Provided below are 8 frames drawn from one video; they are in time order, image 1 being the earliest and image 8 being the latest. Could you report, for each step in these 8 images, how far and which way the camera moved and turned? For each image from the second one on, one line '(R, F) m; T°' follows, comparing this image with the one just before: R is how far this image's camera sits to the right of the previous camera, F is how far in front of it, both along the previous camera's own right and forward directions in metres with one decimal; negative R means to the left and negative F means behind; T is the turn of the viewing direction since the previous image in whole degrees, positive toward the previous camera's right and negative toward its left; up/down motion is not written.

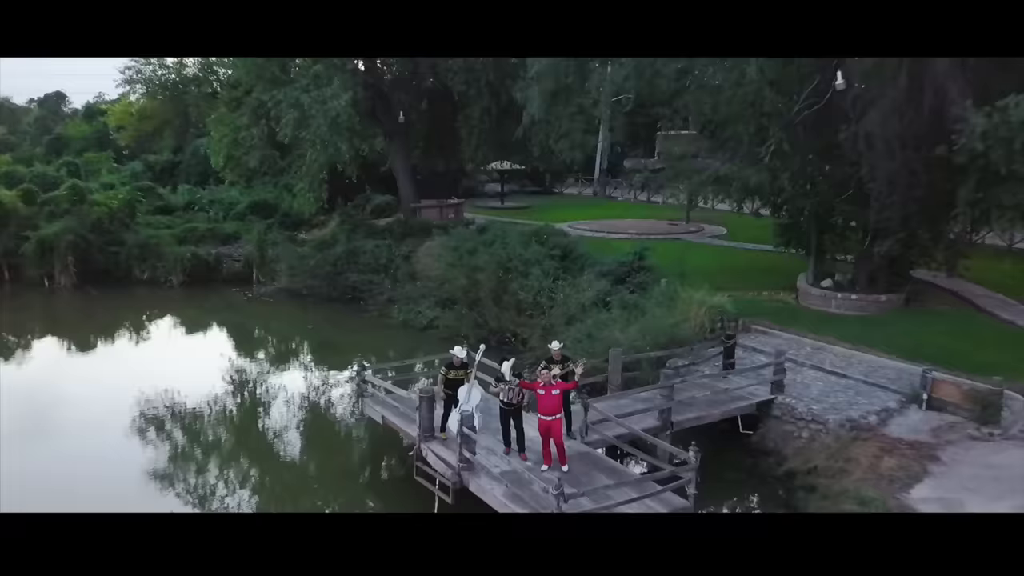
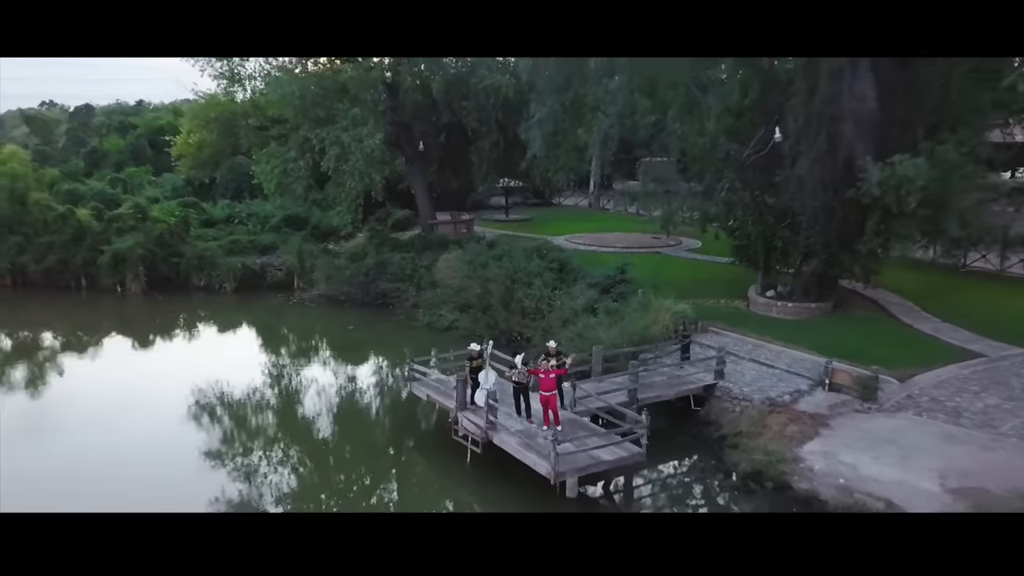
(-0.1, -1.3) m; 0°
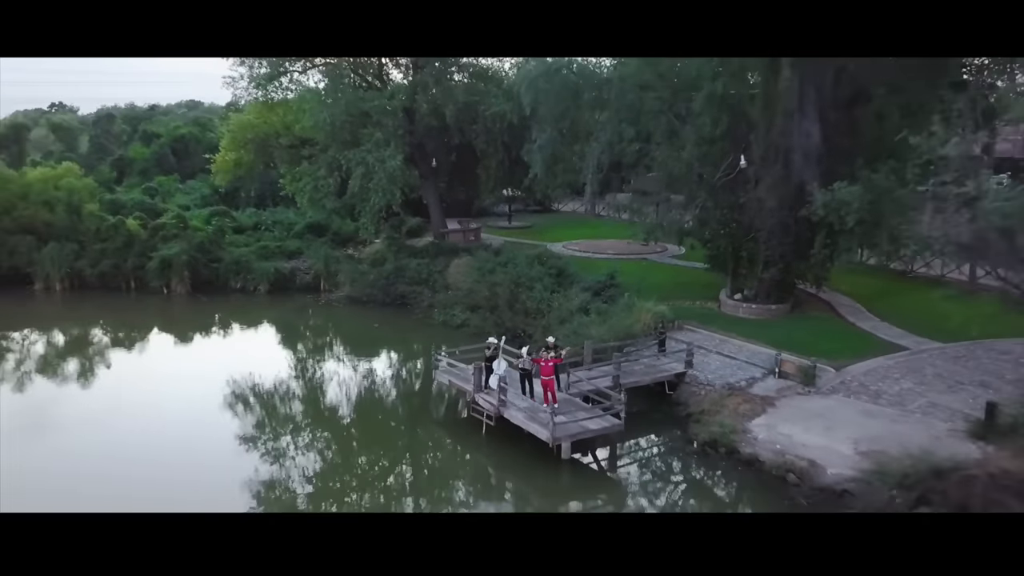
(-0.1, -1.1) m; 0°
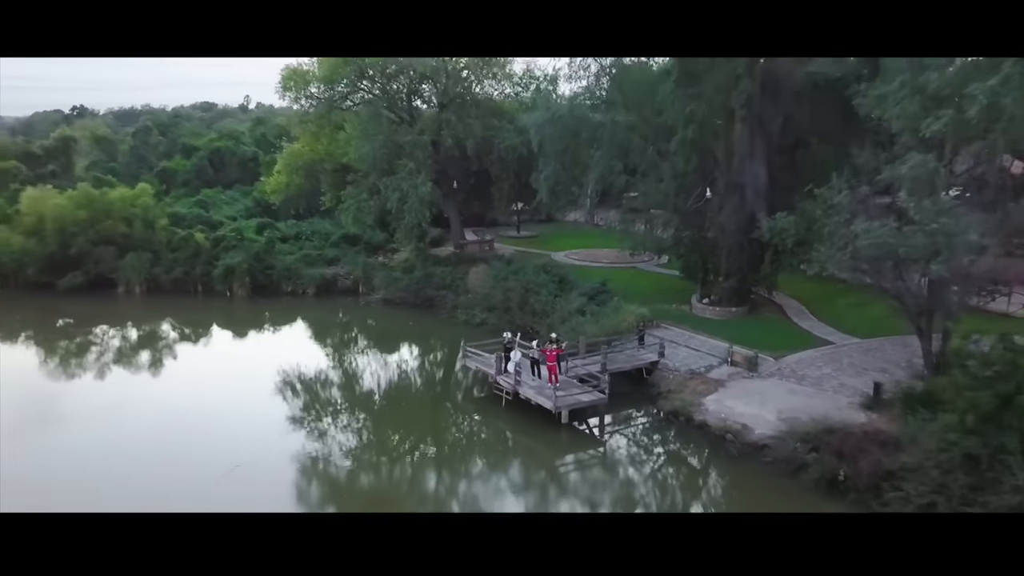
(-0.1, -1.9) m; 0°
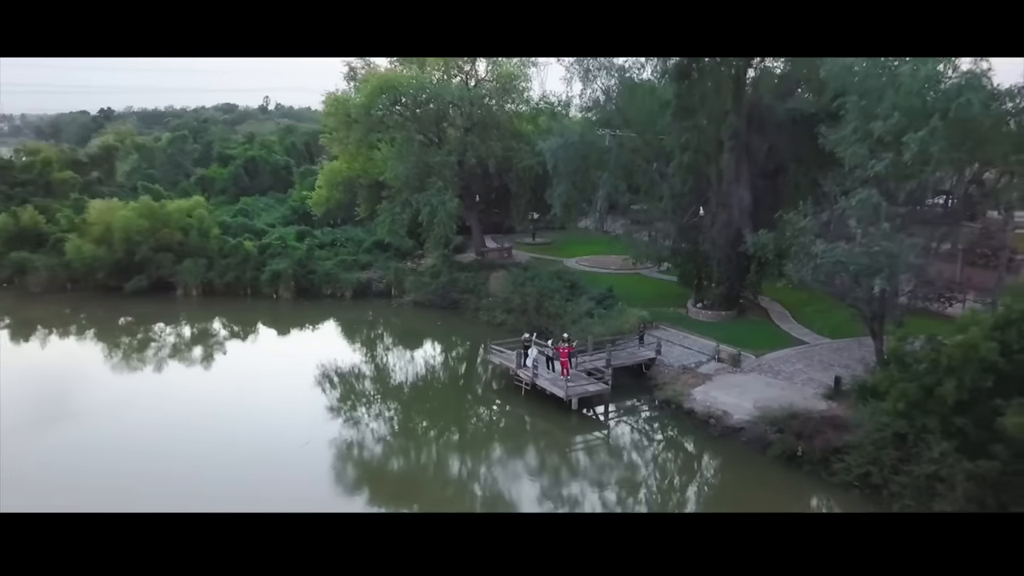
(-0.1, -1.4) m; -1°
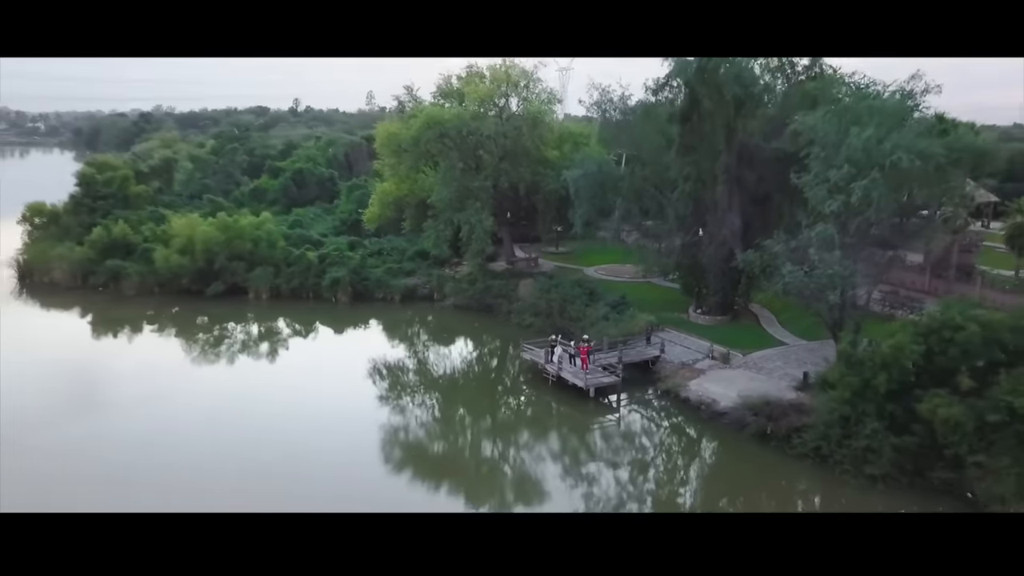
(-0.1, -2.1) m; -1°
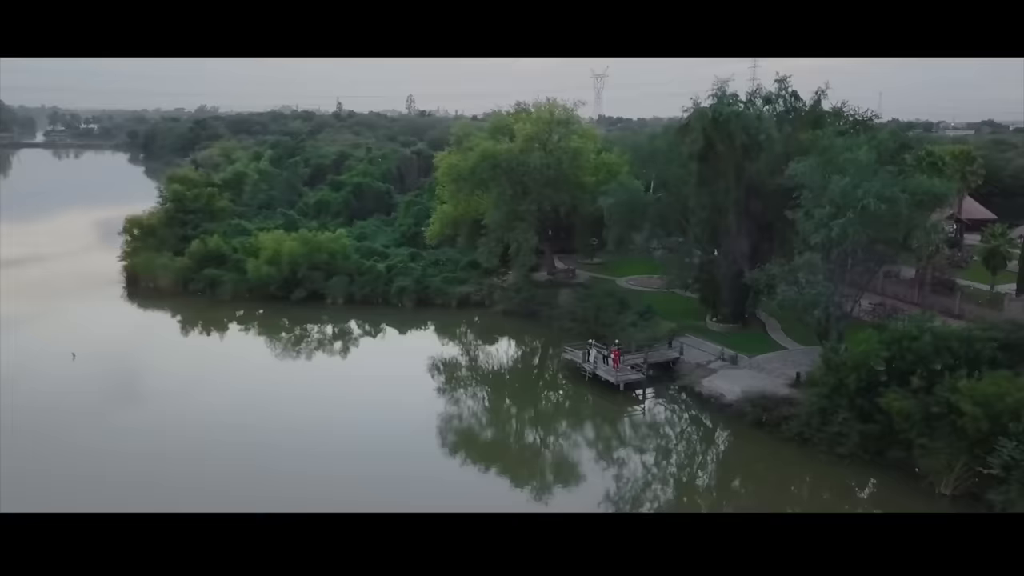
(-0.2, -2.4) m; -2°
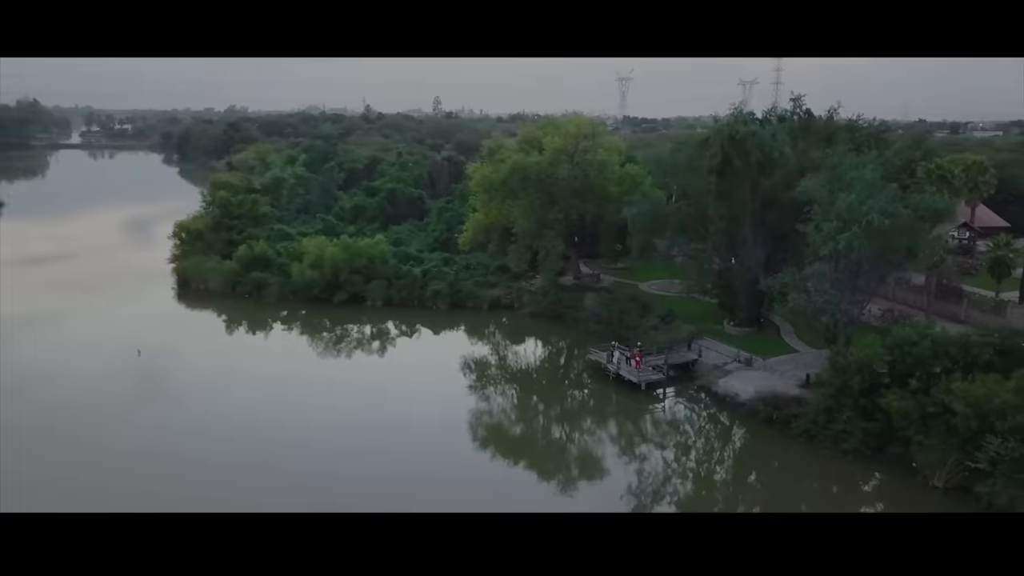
(-0.1, -1.1) m; -2°
